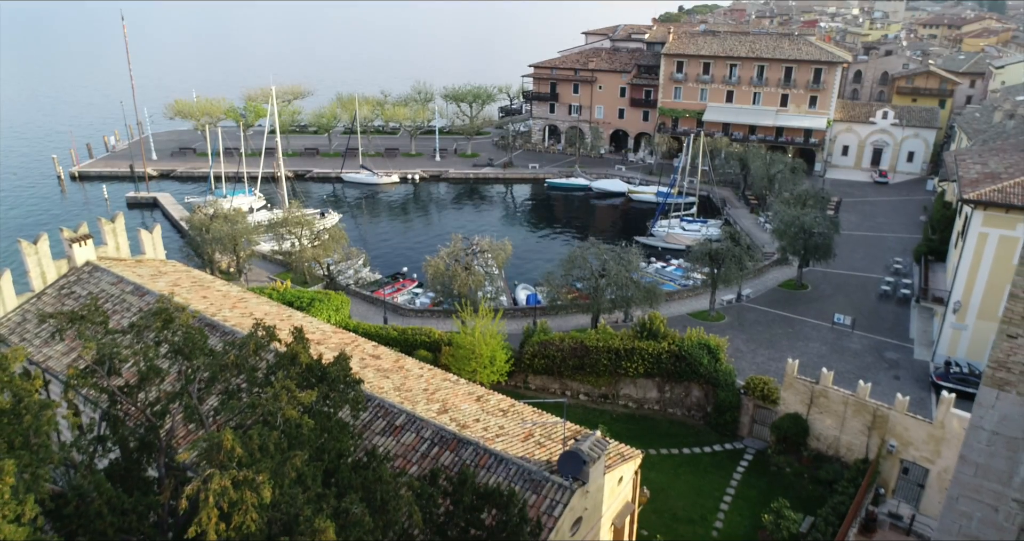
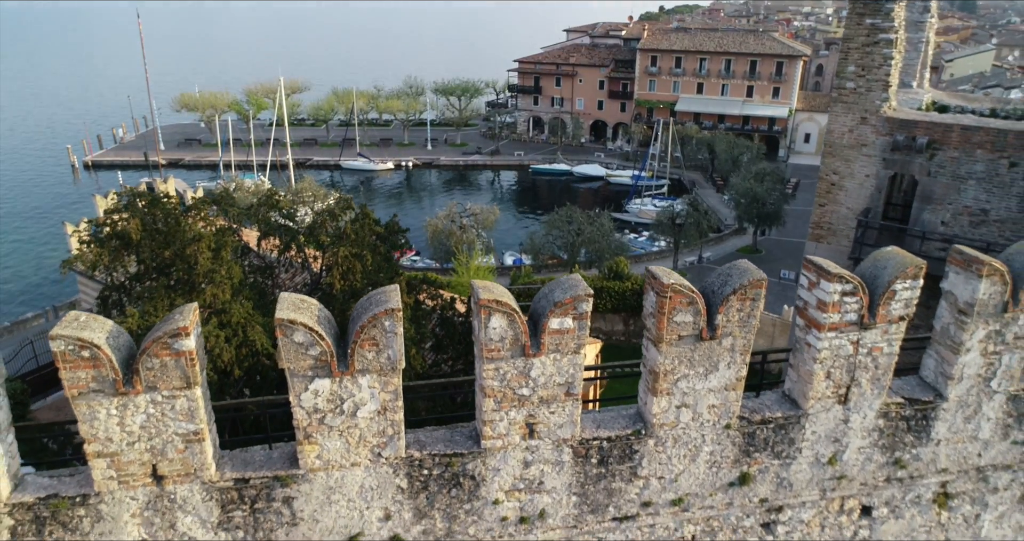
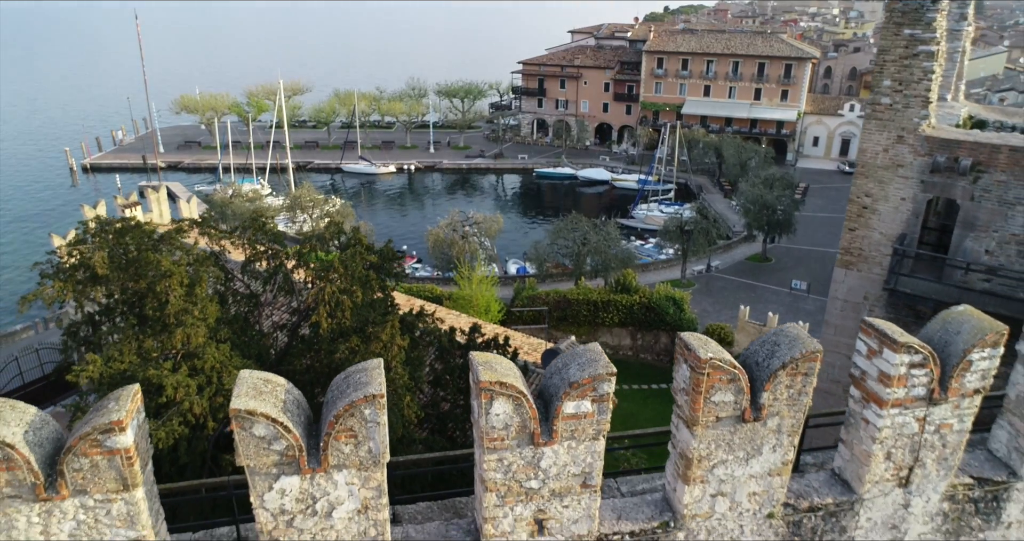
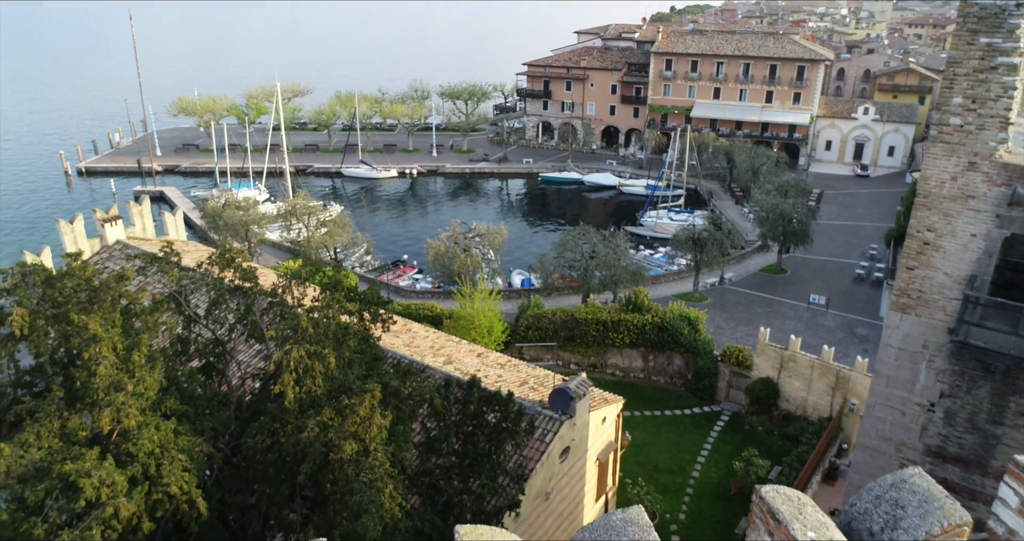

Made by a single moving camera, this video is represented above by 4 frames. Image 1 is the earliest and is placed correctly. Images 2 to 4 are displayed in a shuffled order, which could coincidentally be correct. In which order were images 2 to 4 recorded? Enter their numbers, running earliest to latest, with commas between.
4, 3, 2
